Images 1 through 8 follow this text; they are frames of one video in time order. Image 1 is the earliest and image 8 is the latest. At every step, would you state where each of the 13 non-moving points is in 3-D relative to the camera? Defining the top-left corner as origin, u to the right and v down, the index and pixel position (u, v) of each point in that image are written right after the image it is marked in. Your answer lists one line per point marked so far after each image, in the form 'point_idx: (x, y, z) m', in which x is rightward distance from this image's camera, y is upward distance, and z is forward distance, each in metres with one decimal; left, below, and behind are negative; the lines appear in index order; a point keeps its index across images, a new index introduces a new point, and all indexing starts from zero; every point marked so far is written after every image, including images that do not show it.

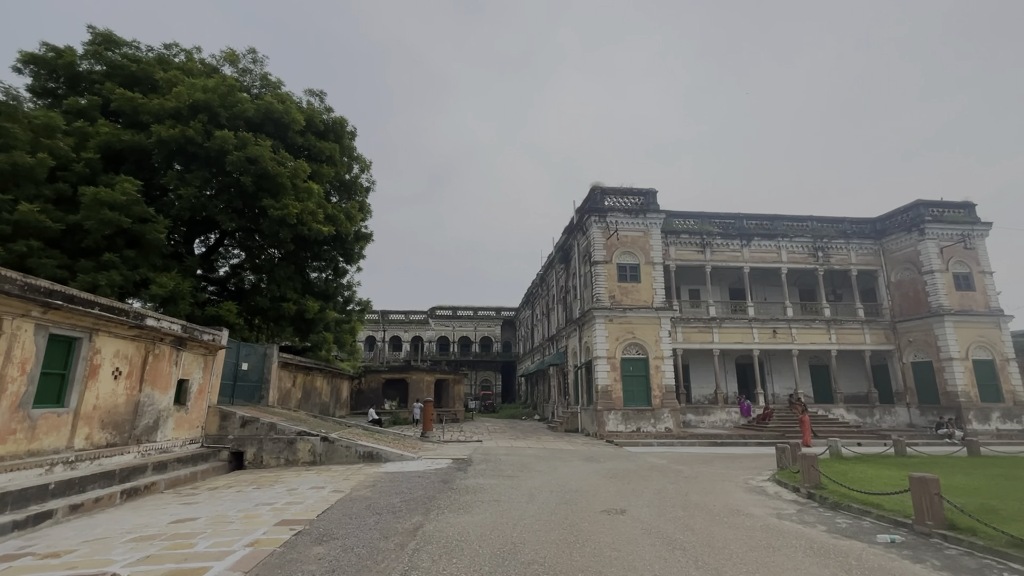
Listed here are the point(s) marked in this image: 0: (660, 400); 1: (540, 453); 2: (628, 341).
0: (+5.6, -4.2, +18.0) m
1: (+0.7, -4.3, +12.3) m
2: (+4.5, -2.1, +18.5) m
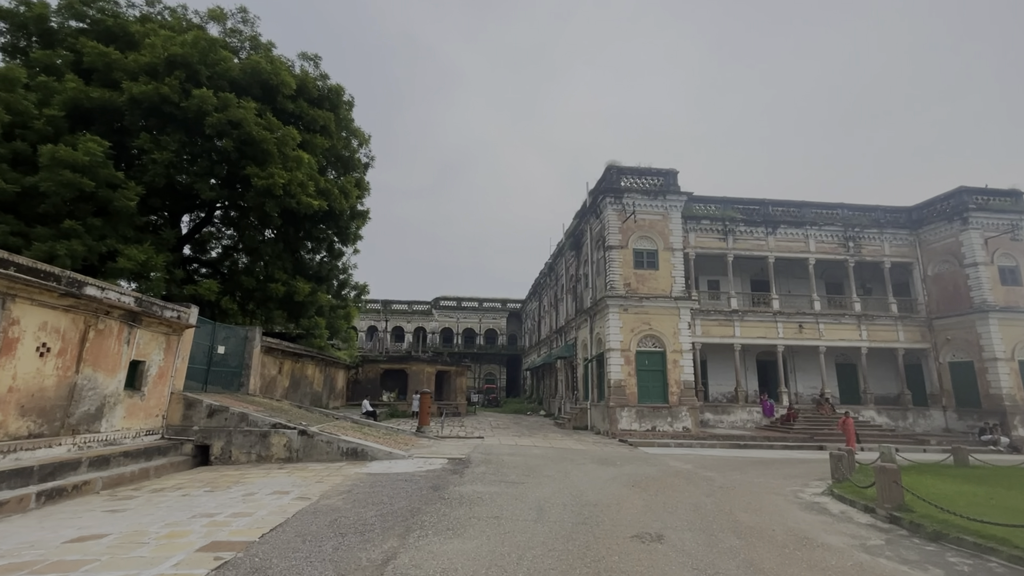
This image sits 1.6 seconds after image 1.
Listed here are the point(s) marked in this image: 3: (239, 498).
0: (+5.8, -3.8, +16.6) m
1: (+0.8, -3.8, +11.0) m
2: (+4.7, -1.6, +17.1) m
3: (-3.4, -2.6, +5.9) m
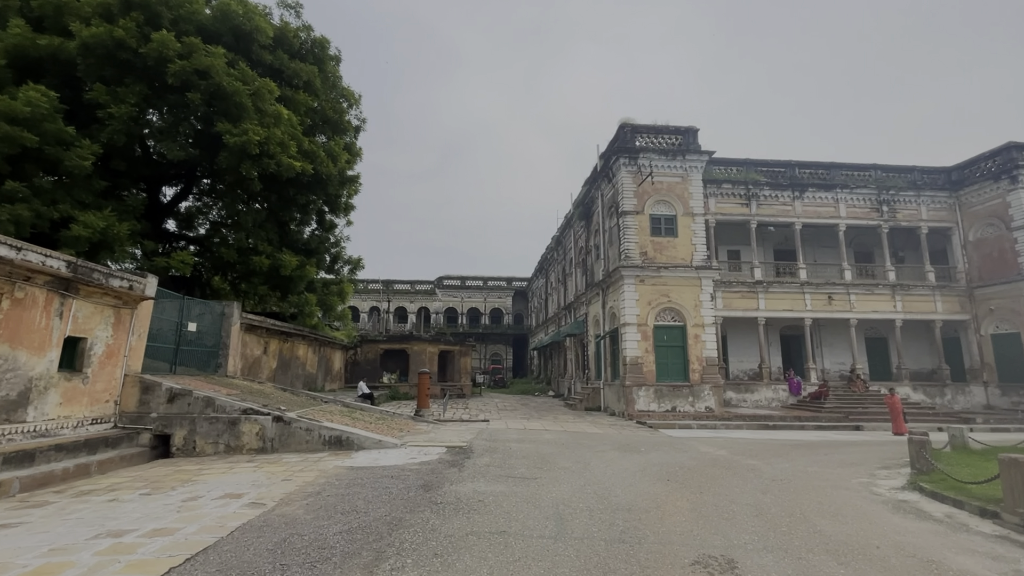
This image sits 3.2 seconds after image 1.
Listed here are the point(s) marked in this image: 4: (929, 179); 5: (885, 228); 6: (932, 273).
0: (+6.0, -2.8, +15.3) m
1: (+1.0, -3.1, +9.7) m
2: (+4.9, -0.6, +15.7) m
3: (-3.3, -2.1, +4.7) m
4: (+17.2, +4.5, +19.7) m
5: (+15.1, +2.4, +19.4) m
6: (+16.8, +0.6, +19.1) m
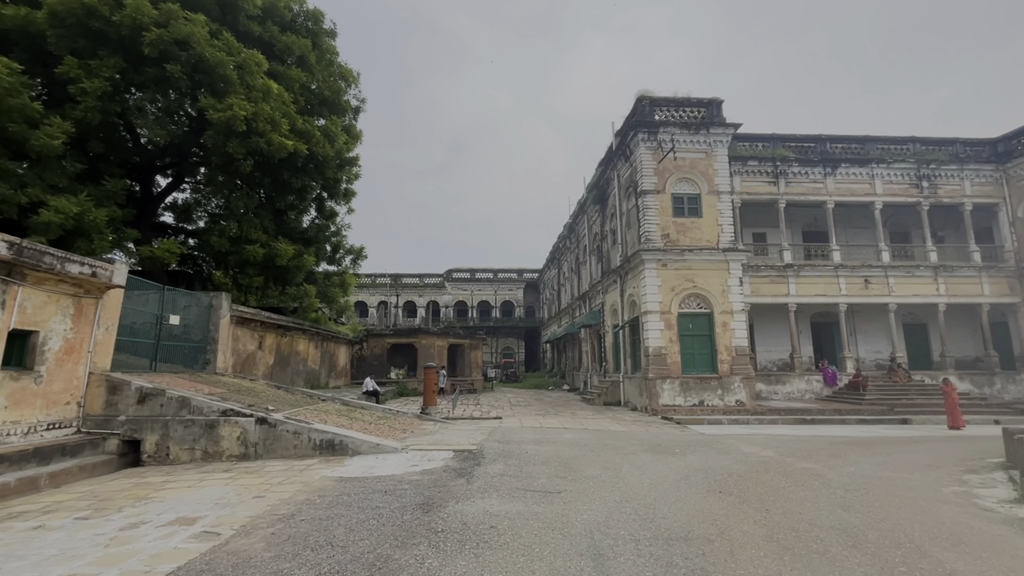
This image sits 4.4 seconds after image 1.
0: (+6.4, -2.3, +14.1) m
1: (+1.2, -2.7, +8.7) m
2: (+5.3, -0.1, +14.5) m
3: (-3.1, -1.9, +3.7) m
4: (+17.6, +5.2, +18.2) m
5: (+15.5, +3.1, +17.9) m
6: (+17.2, +1.3, +17.7) m
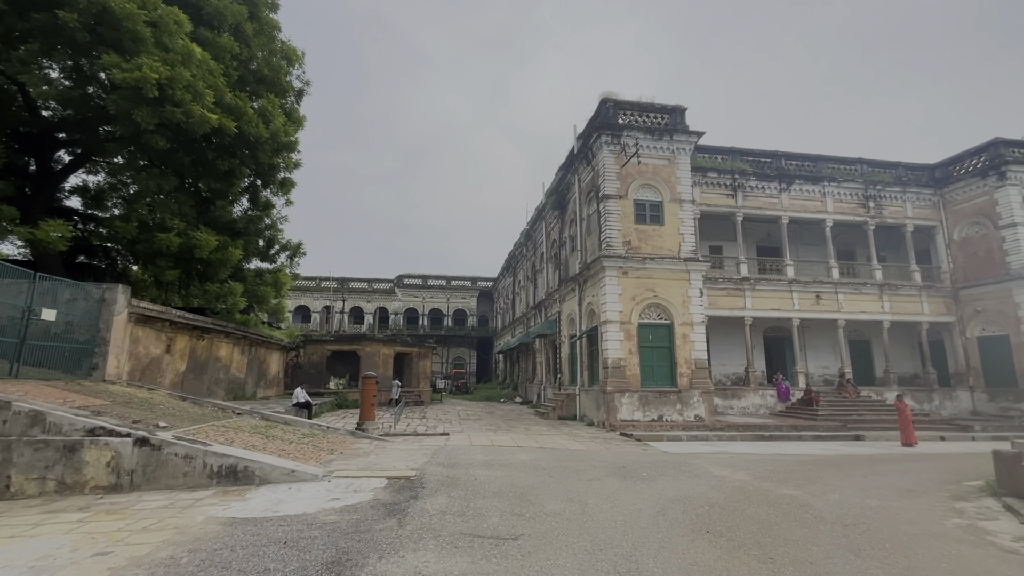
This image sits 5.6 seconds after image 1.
0: (+5.1, -2.6, +13.6) m
1: (+0.4, -2.8, +7.7) m
2: (+3.9, -0.4, +14.0) m
3: (-3.4, -1.7, +2.3) m
4: (+16.0, +4.5, +19.0) m
5: (+13.9, +2.5, +18.4) m
6: (+15.6, +0.6, +18.3) m
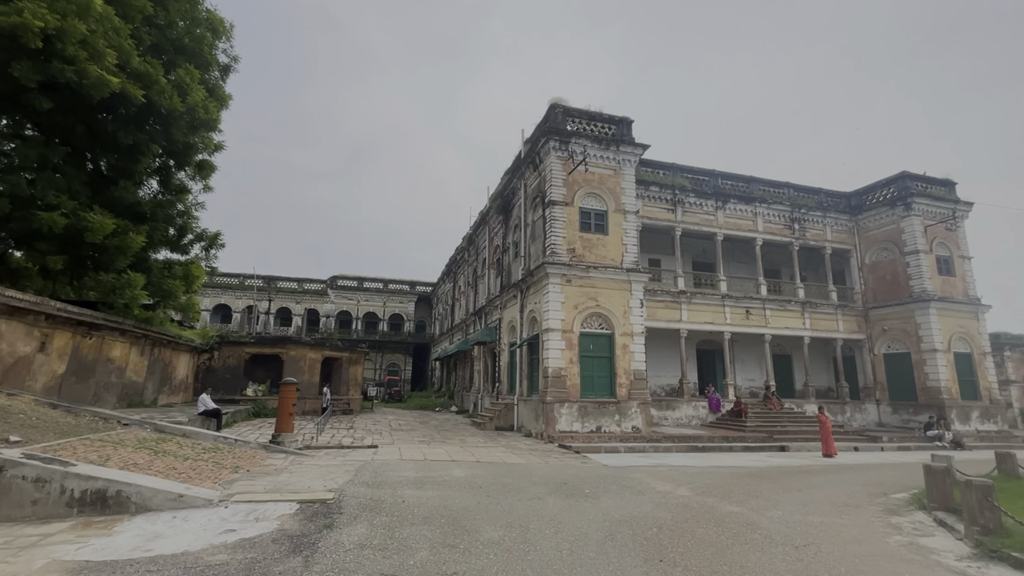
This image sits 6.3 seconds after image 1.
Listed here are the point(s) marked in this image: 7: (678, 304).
0: (+3.3, -2.9, +13.6) m
1: (-0.6, -2.8, +7.1) m
2: (+2.2, -0.6, +13.8) m
3: (-3.7, -1.5, +1.3) m
4: (+13.7, +3.7, +20.4) m
5: (+11.6, +1.7, +19.6) m
6: (+13.2, -0.2, +19.6) m
7: (+6.2, -0.6, +17.7) m
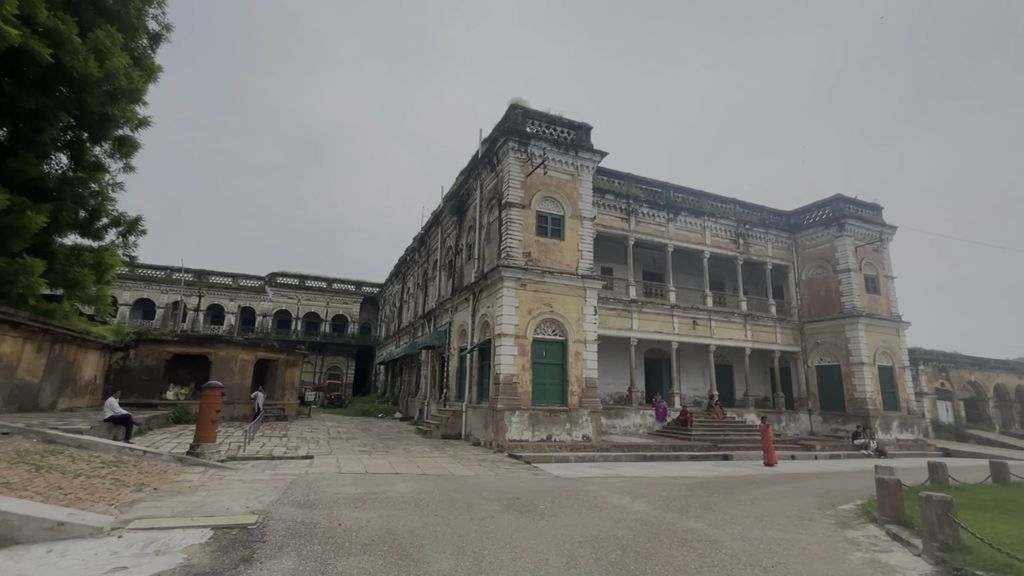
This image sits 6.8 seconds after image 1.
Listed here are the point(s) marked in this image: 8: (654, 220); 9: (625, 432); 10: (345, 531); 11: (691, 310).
0: (+1.9, -3.1, +13.4) m
1: (-1.3, -2.8, +6.5) m
2: (+0.9, -0.8, +13.5) m
3: (-3.7, -1.3, +0.5) m
4: (+11.7, +3.0, +21.3) m
5: (+9.7, +1.2, +20.3) m
6: (+11.2, -0.8, +20.4) m
7: (+4.4, -0.9, +17.8) m
8: (+5.6, +2.7, +18.9) m
9: (+3.8, -4.9, +16.2) m
10: (-1.5, -2.2, +4.4) m
11: (+7.1, -0.9, +18.9) m
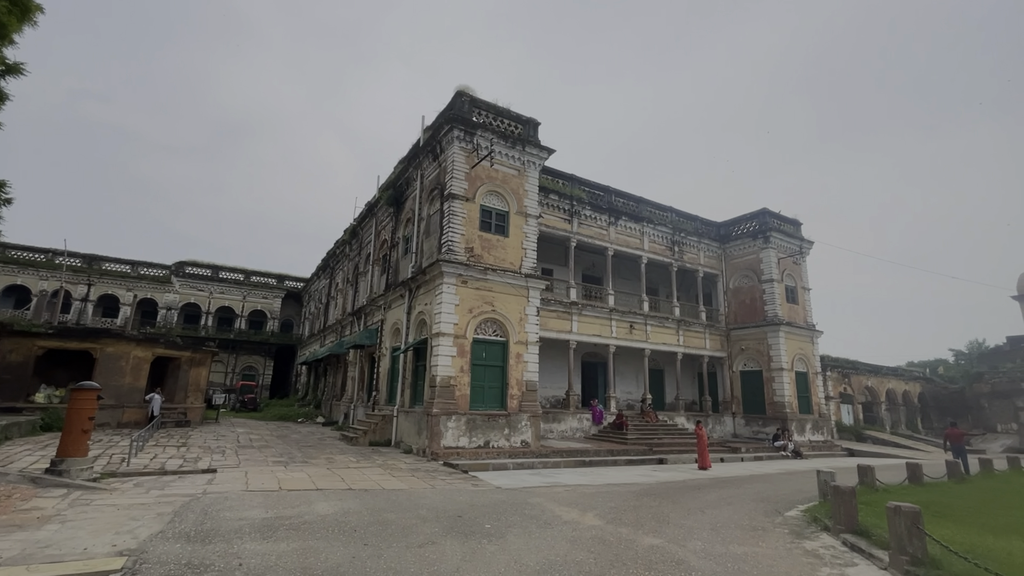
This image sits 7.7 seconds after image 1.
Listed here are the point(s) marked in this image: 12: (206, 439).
0: (+0.2, -3.1, +12.8) m
1: (-2.0, -2.6, +5.6) m
2: (-0.8, -0.7, +12.9) m
3: (-3.5, -1.1, -0.7) m
4: (+9.0, +2.7, +22.1) m
5: (+7.1, +0.9, +20.8) m
6: (+8.5, -1.1, +21.1) m
7: (+2.1, -1.0, +17.6) m
8: (+3.3, +2.6, +18.9) m
9: (+1.7, -4.9, +15.9) m
10: (-1.9, -2.0, +3.5) m
11: (+4.6, -1.0, +19.0) m
12: (-8.1, -4.0, +12.6) m
